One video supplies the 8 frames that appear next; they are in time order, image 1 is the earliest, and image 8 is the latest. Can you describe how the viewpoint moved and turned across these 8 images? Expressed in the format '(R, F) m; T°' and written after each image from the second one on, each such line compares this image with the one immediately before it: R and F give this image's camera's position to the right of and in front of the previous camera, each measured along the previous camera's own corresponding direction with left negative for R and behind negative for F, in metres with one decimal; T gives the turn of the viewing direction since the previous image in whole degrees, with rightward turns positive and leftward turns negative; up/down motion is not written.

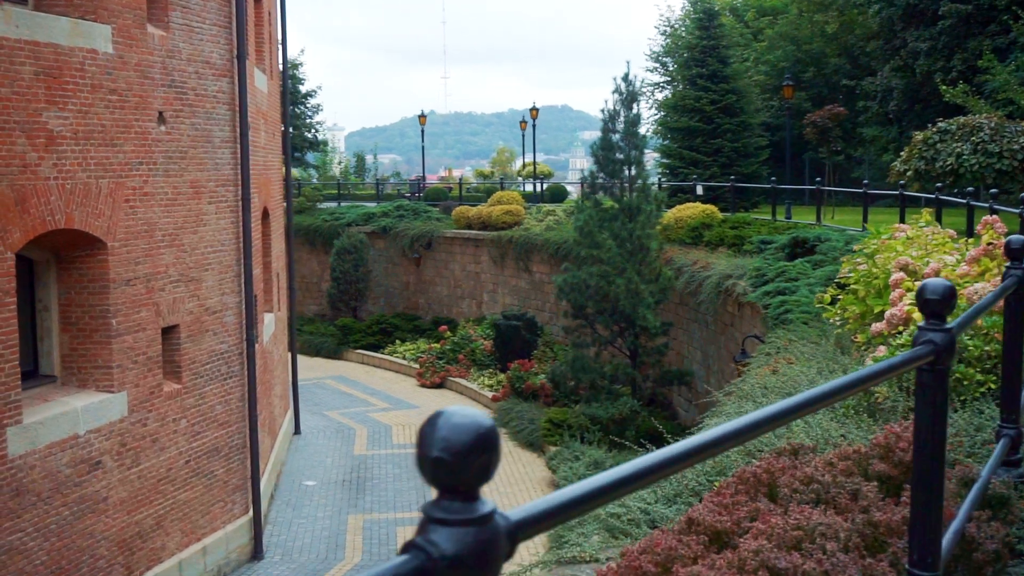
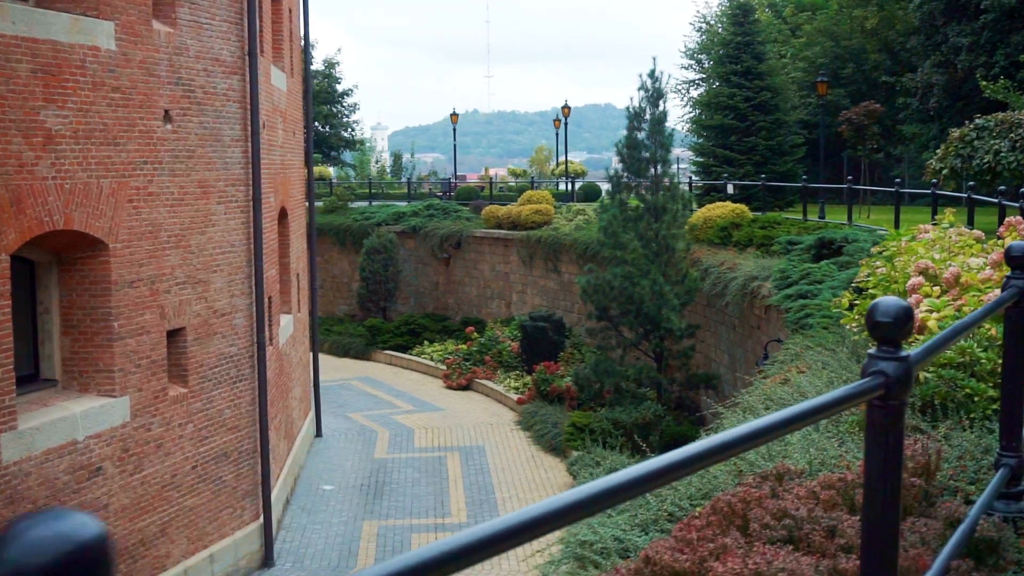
(+0.3, +0.4) m; -2°
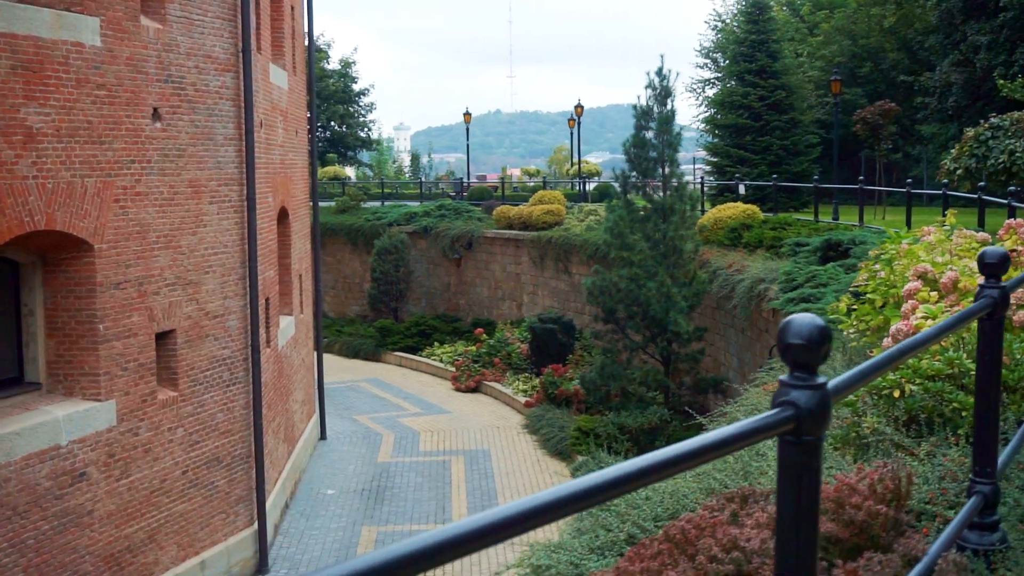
(+0.3, +0.3) m; -1°
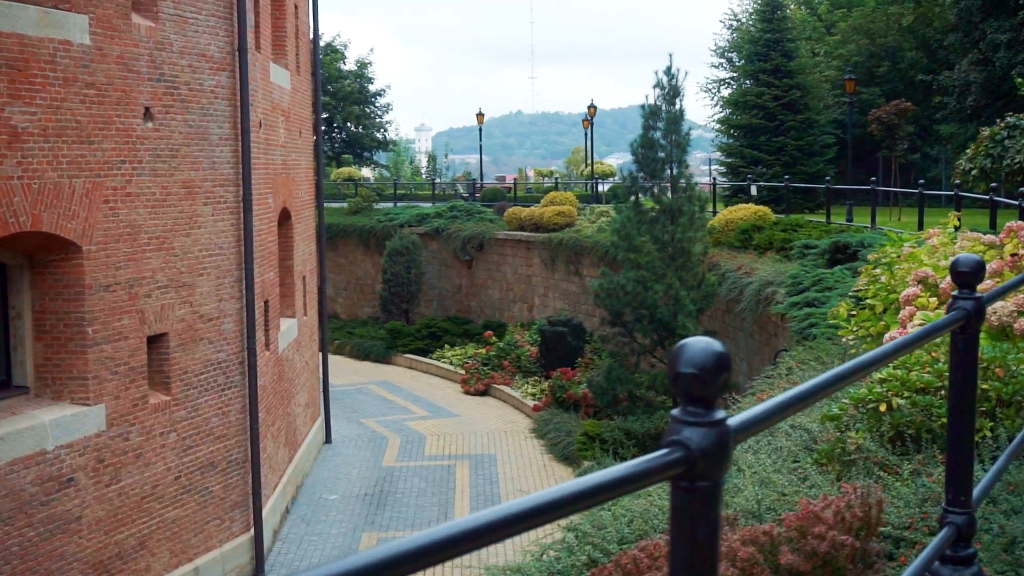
(+0.2, +0.2) m; -1°
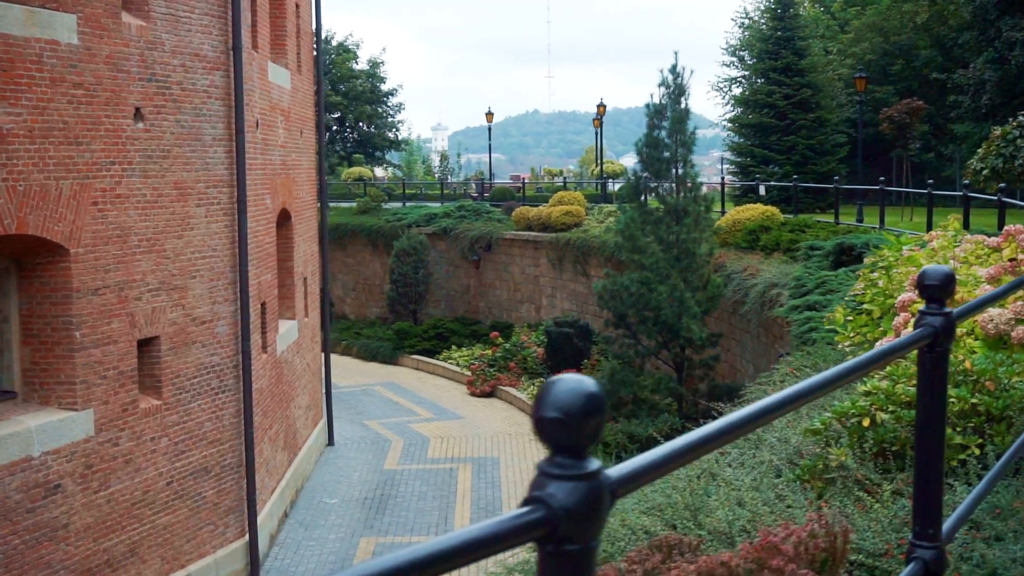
(+0.2, +0.2) m; -1°
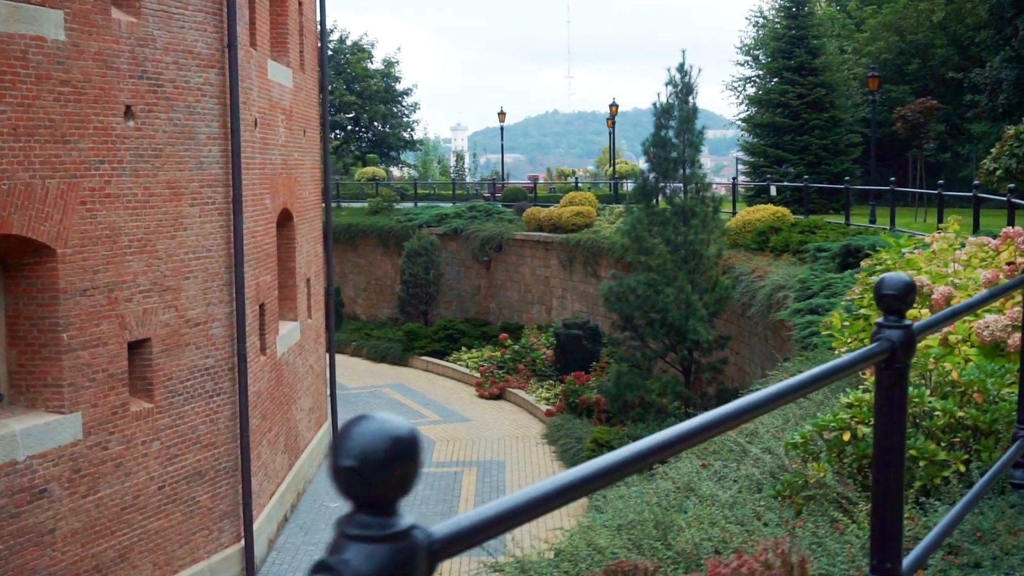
(+0.2, +0.2) m; -1°
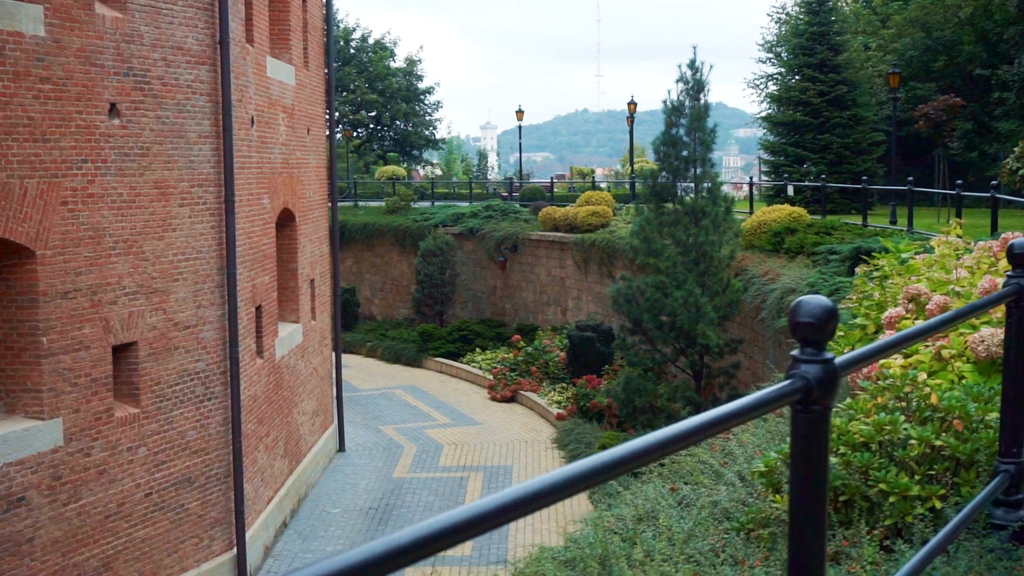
(+0.3, +0.4) m; -1°
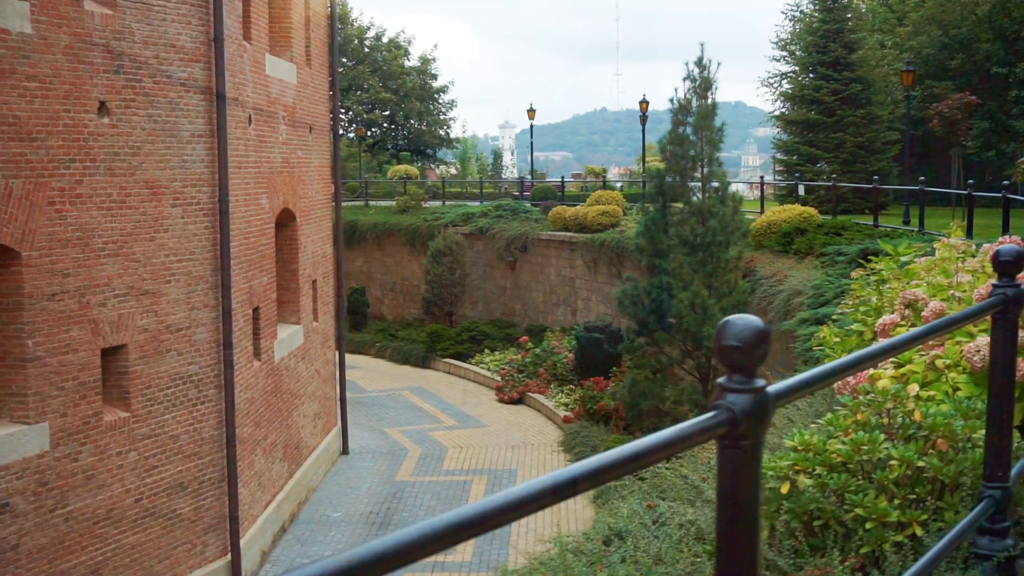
(+0.2, +0.2) m; -1°
